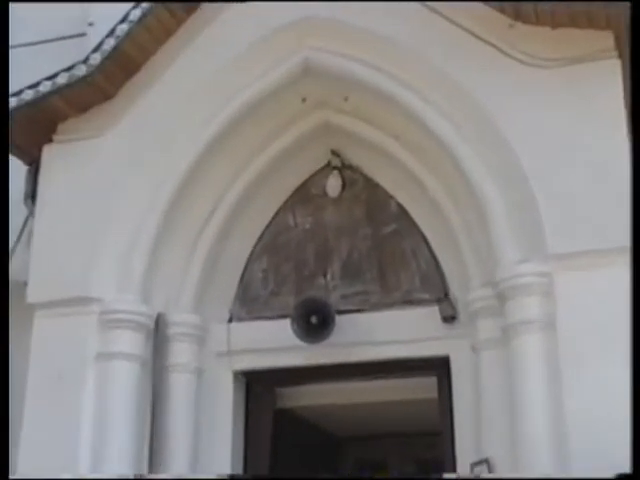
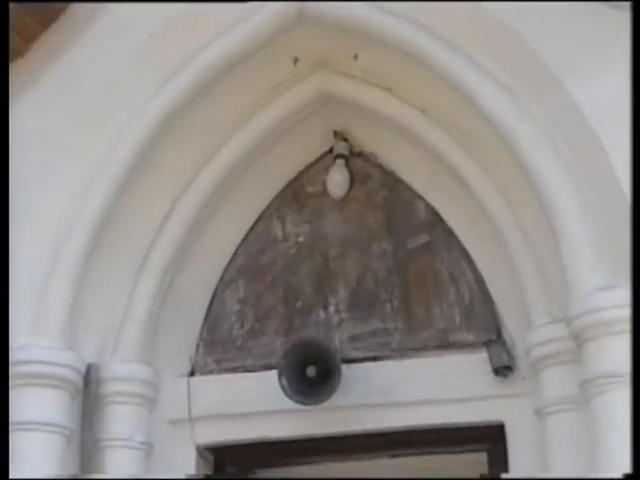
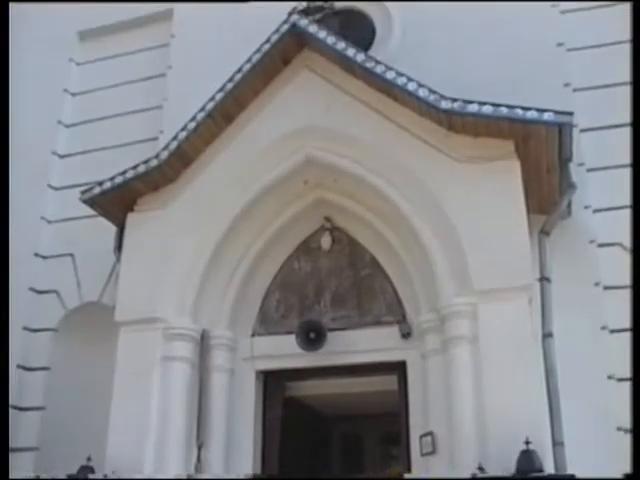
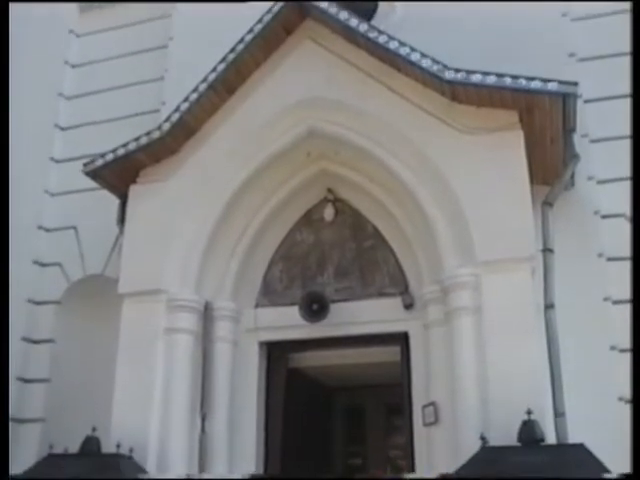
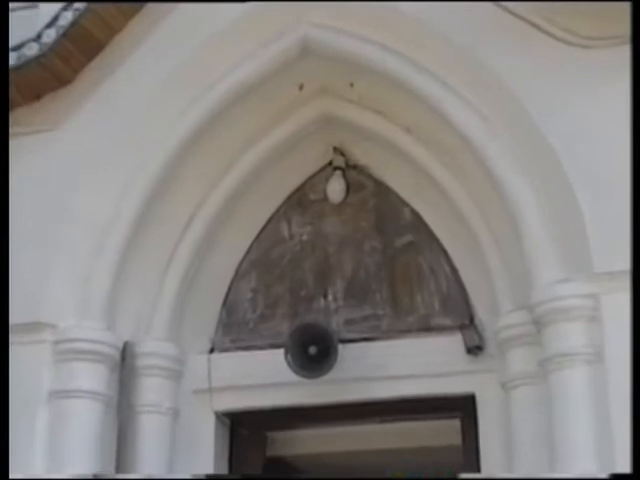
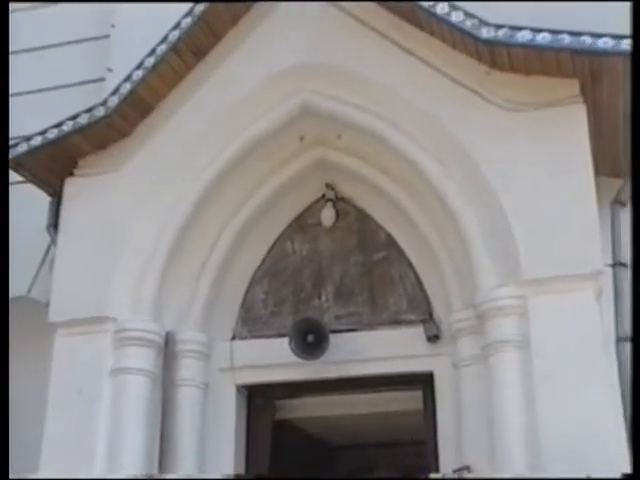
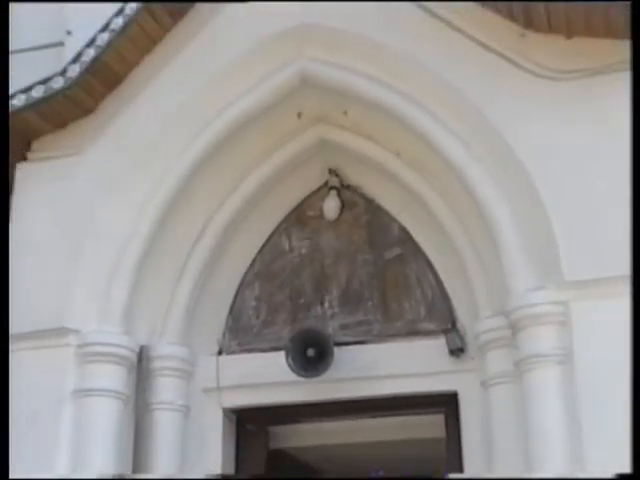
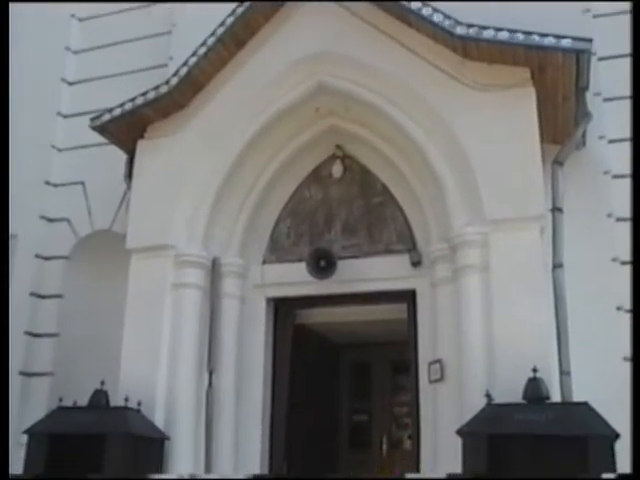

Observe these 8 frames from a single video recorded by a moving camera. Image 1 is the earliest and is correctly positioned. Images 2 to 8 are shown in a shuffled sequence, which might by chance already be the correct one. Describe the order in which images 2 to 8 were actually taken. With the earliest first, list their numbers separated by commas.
5, 2, 7, 6, 3, 4, 8
